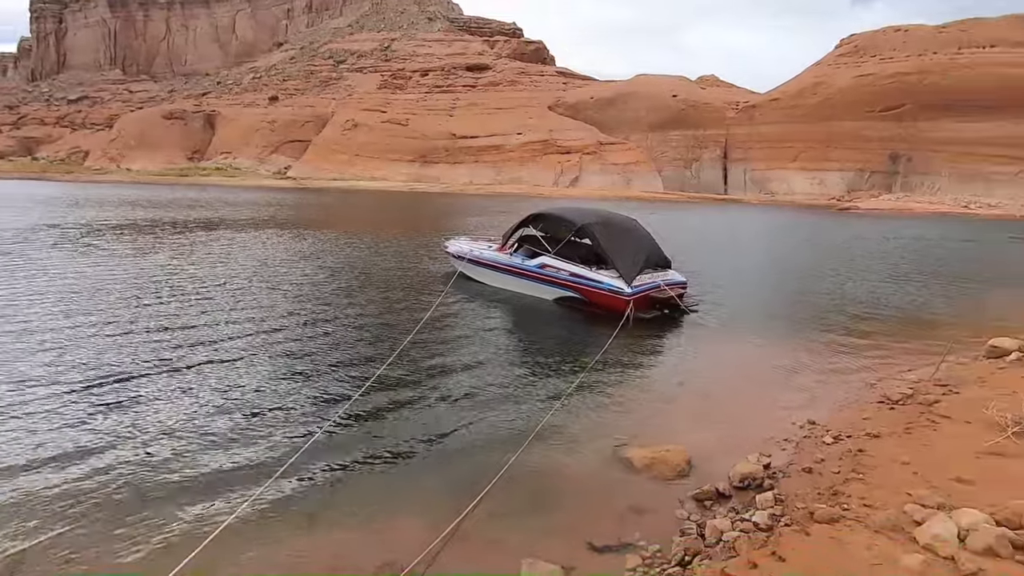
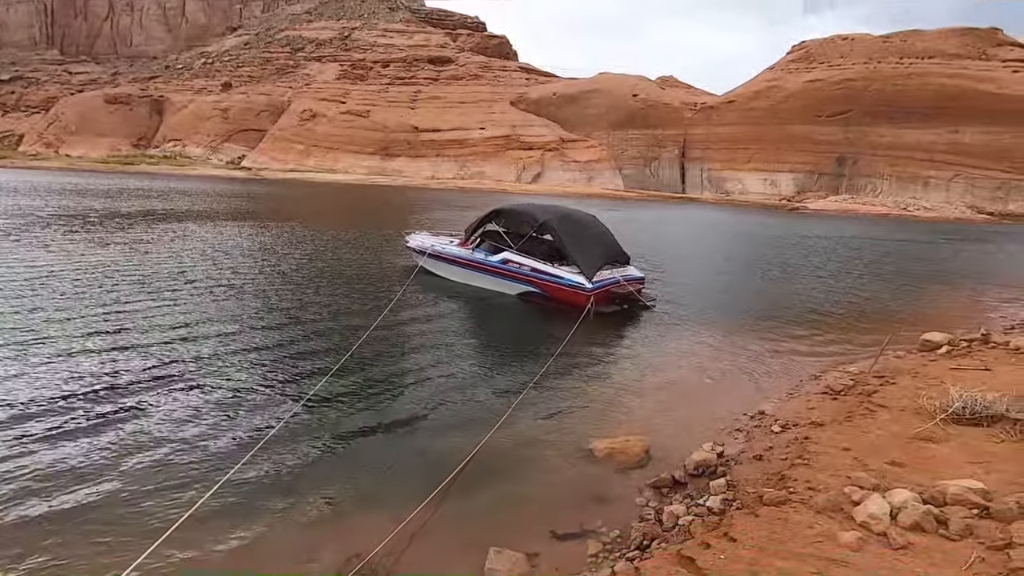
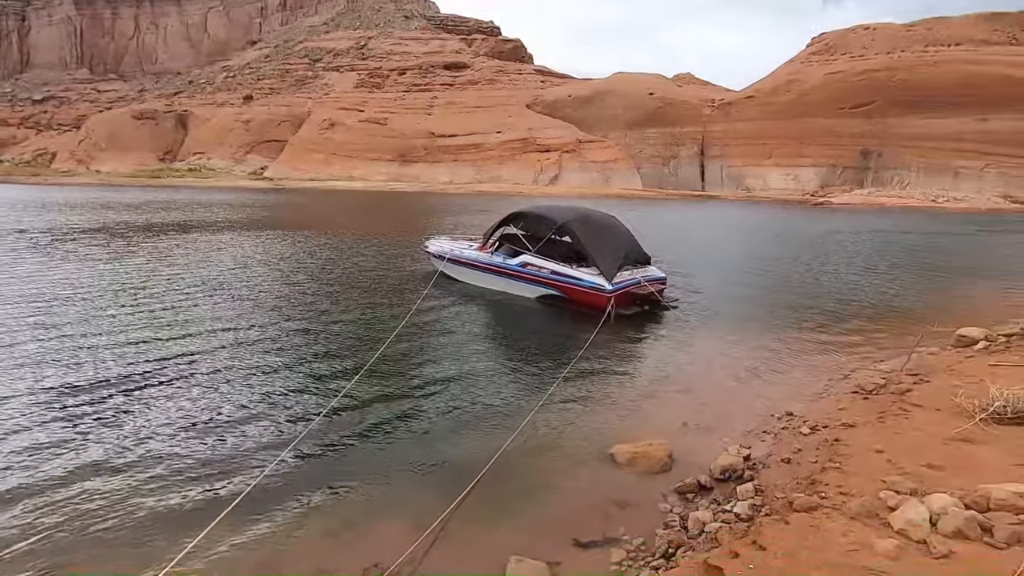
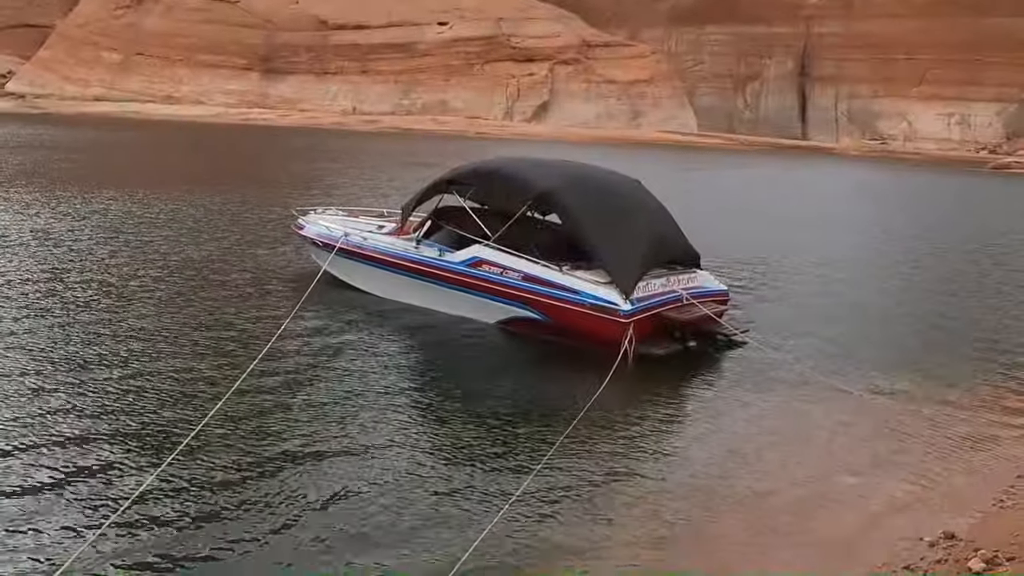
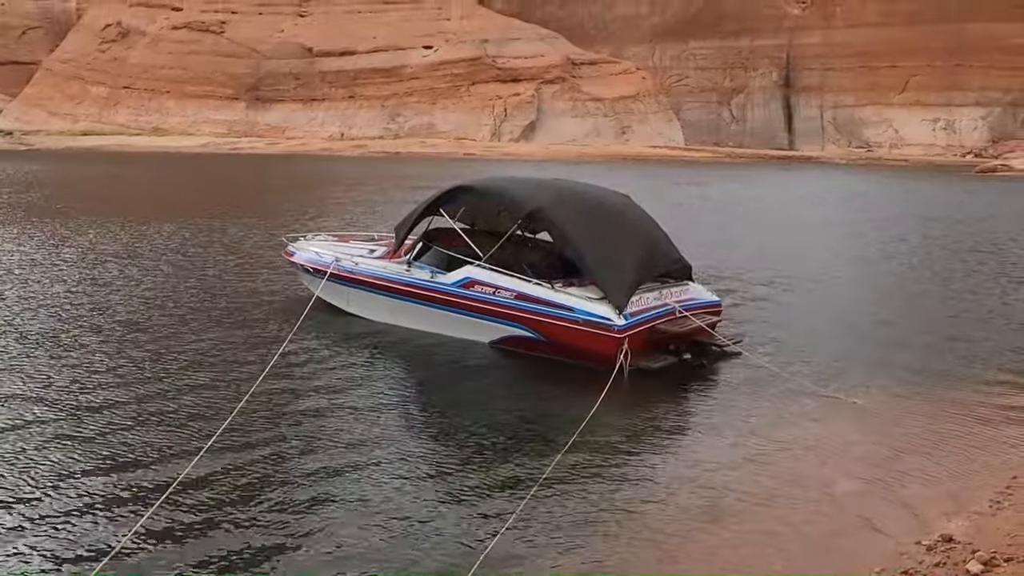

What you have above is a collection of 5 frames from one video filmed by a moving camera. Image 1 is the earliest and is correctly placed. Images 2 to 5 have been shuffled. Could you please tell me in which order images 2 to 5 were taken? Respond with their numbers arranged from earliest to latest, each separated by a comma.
3, 2, 4, 5
